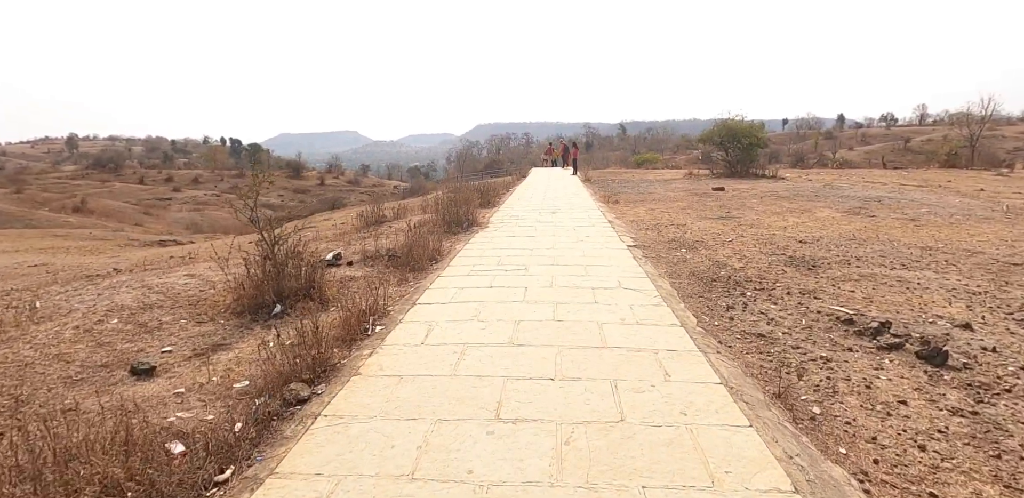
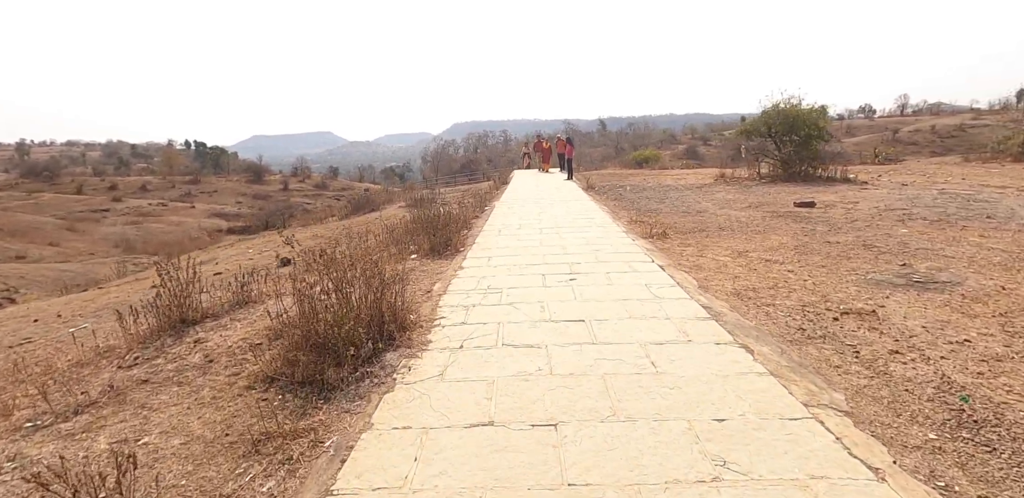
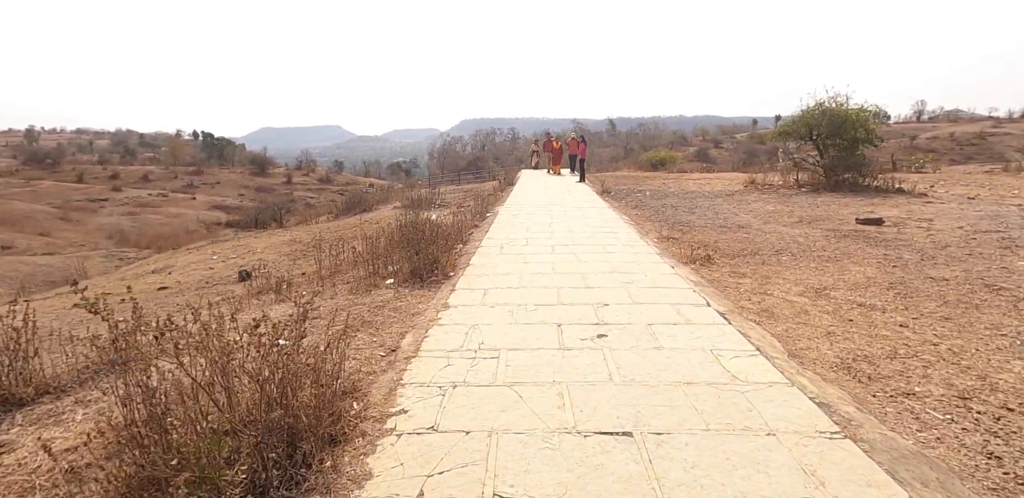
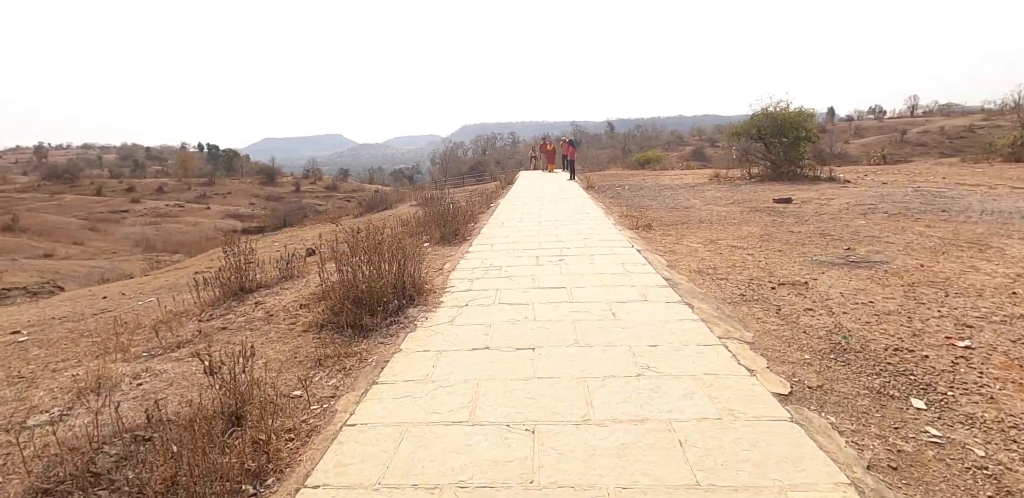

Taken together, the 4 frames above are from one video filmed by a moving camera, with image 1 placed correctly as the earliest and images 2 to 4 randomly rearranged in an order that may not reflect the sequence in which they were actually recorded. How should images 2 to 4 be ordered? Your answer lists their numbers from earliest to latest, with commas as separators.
4, 2, 3
